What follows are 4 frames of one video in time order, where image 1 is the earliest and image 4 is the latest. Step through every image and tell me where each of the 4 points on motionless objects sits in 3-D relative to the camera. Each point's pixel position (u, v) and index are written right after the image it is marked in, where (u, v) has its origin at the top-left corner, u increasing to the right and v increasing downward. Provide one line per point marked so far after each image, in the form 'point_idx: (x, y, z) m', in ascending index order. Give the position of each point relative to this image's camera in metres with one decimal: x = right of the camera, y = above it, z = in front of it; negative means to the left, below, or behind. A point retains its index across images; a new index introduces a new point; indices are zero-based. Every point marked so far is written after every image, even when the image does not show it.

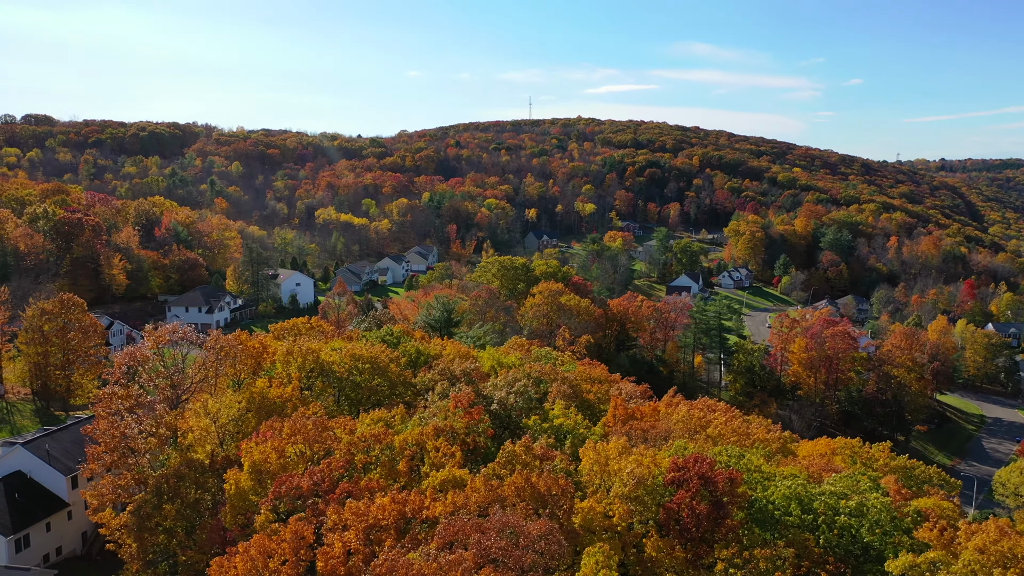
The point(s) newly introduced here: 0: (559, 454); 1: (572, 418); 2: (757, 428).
0: (+0.9, -3.3, +11.8) m
1: (+1.6, -3.2, +14.8) m
2: (+6.3, -3.7, +15.5) m
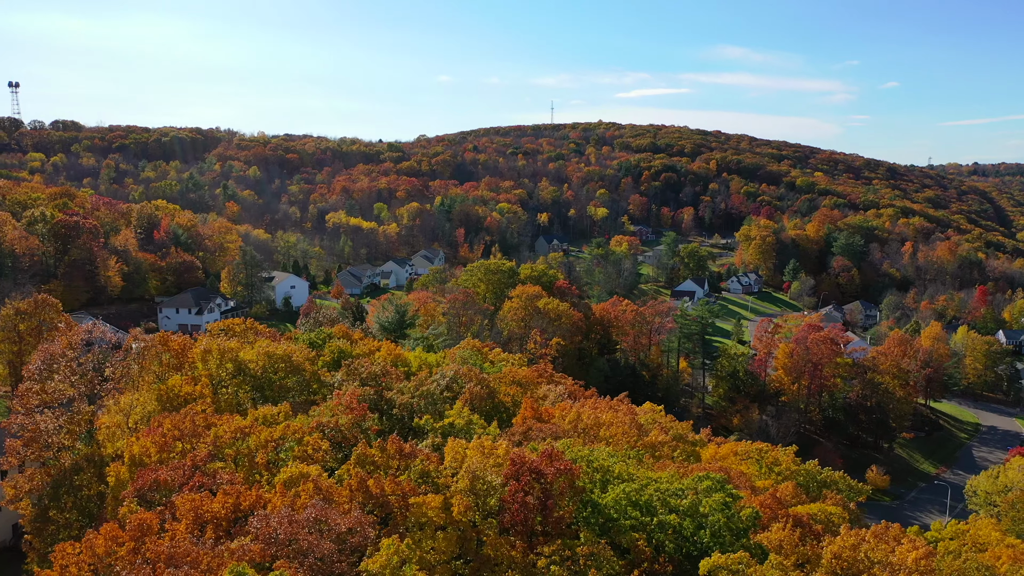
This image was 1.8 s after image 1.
0: (-1.8, -3.3, +11.9) m
1: (-1.0, -3.2, +14.9) m
2: (+3.7, -3.7, +15.5) m
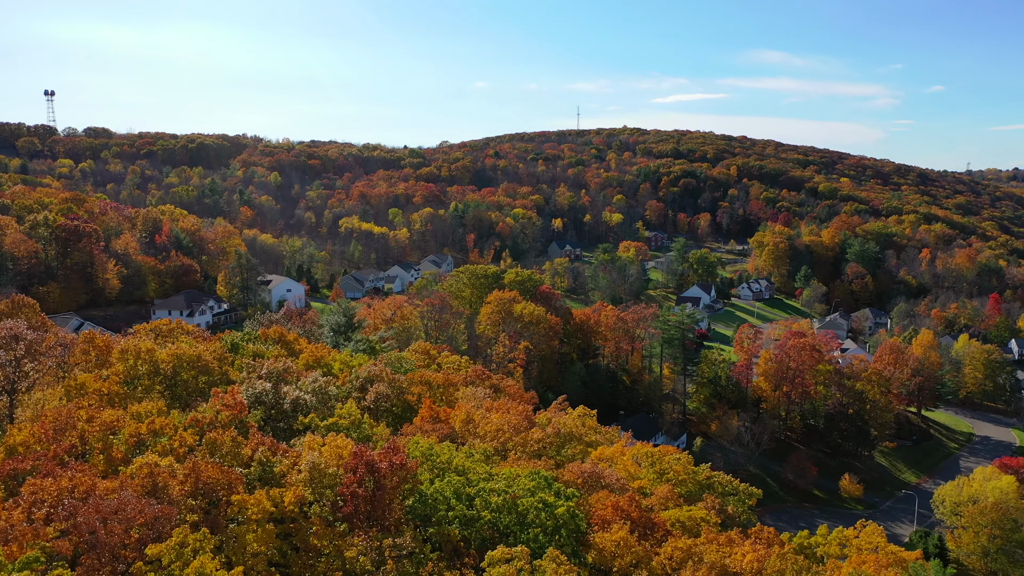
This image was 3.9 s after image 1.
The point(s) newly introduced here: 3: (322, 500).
0: (-4.8, -3.3, +12.3) m
1: (-3.9, -3.3, +15.3) m
2: (+0.8, -3.8, +15.7) m
3: (-3.5, -3.8, +10.7) m
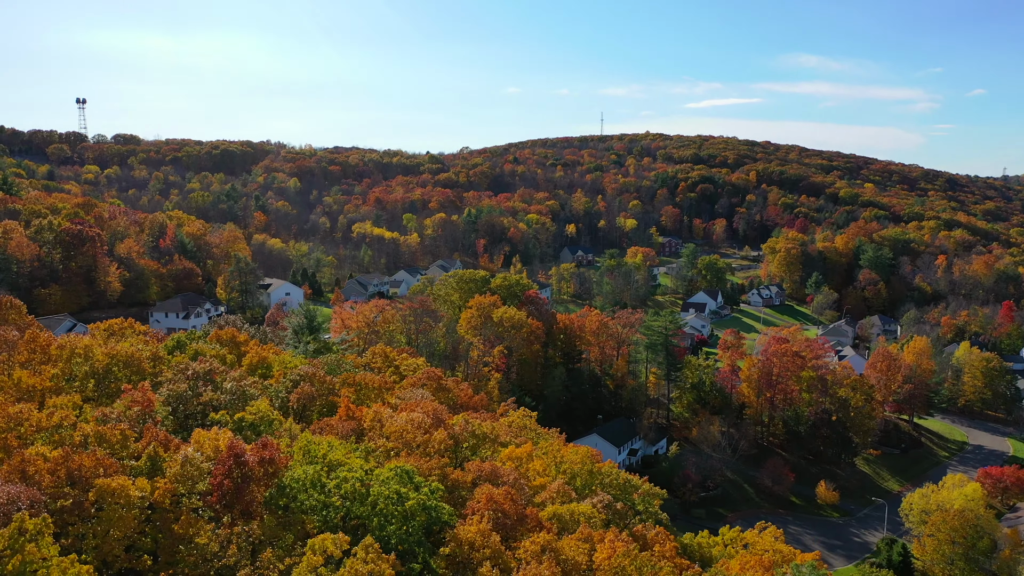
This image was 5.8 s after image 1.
0: (-7.3, -3.3, +13.0) m
1: (-6.4, -3.3, +15.9) m
2: (-1.6, -3.9, +16.2) m
3: (-6.1, -3.8, +11.3) m
